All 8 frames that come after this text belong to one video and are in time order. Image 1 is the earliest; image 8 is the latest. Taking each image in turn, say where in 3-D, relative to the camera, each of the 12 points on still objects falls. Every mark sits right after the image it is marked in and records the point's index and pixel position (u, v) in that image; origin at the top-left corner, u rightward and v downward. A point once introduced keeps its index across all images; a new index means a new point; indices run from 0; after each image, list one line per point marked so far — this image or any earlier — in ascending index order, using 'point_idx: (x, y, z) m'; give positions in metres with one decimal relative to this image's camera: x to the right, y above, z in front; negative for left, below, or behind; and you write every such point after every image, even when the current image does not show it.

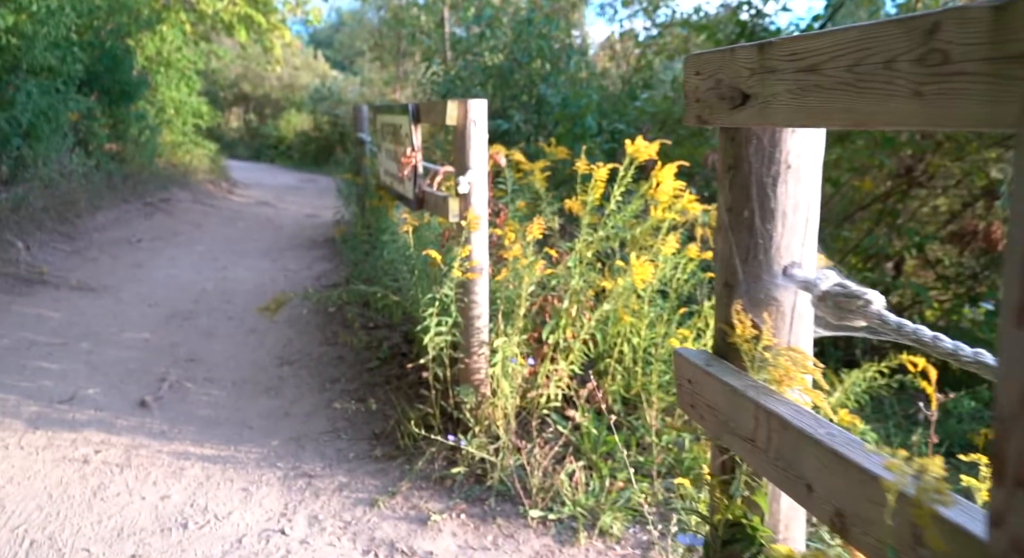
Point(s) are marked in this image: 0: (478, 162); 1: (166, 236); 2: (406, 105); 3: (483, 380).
0: (-0.2, +0.5, +3.6) m
1: (-4.1, +0.5, +9.1) m
2: (-0.6, +1.0, +4.3) m
3: (-0.1, -0.5, +3.7) m
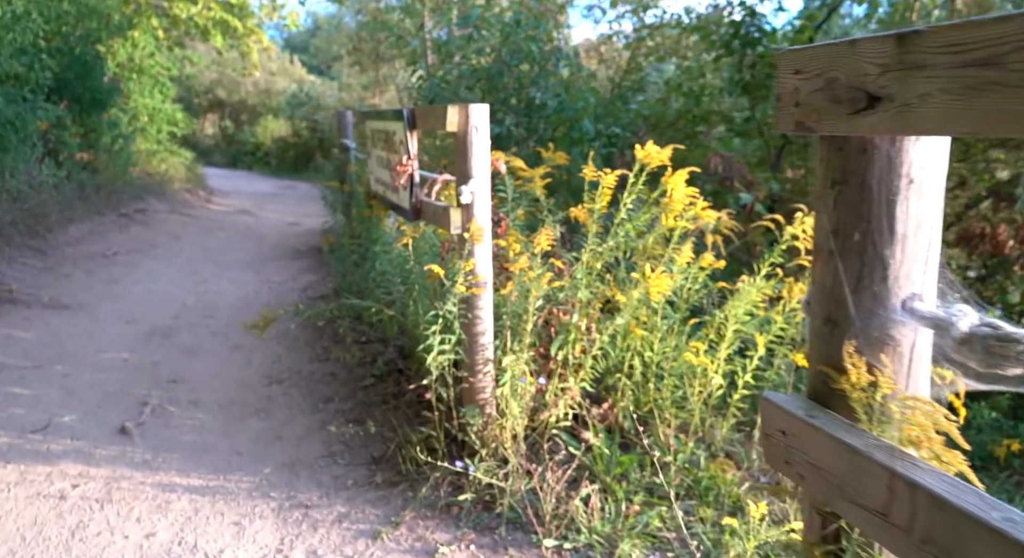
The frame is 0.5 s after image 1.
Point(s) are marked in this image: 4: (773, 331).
0: (-0.1, +0.5, +3.4) m
1: (-4.2, +0.3, +8.8) m
2: (-0.6, +0.9, +4.1) m
3: (-0.1, -0.5, +3.5) m
4: (+1.2, -0.2, +3.6) m
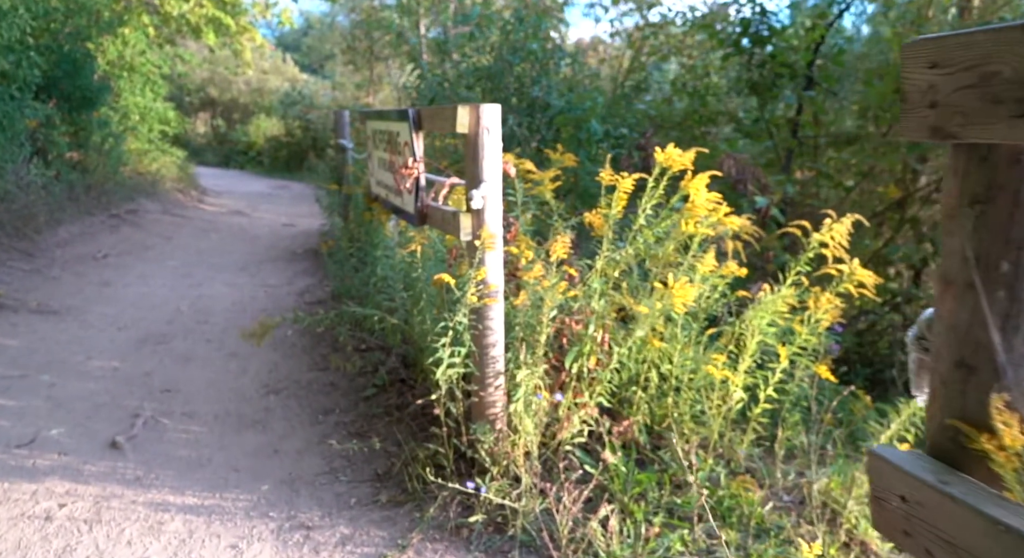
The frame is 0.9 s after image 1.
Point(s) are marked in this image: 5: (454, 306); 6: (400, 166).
0: (-0.1, +0.4, +3.3) m
1: (-4.2, +0.3, +8.6) m
2: (-0.5, +0.8, +3.9) m
3: (-0.1, -0.6, +3.3) m
4: (+1.2, -0.3, +3.4) m
5: (-0.2, -0.1, +3.4) m
6: (-0.6, +0.6, +4.1) m
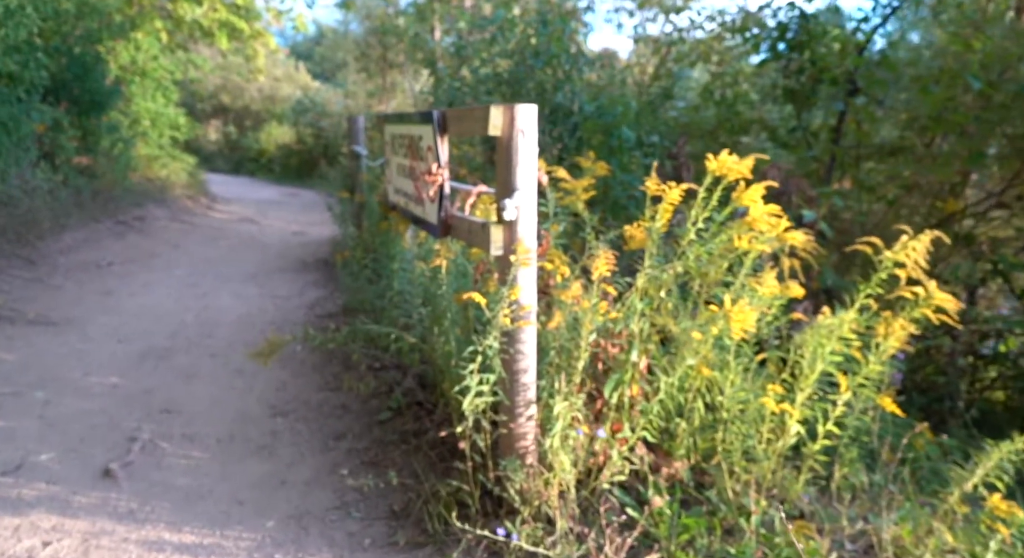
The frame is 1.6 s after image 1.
0: (+0.1, +0.4, +2.9) m
1: (-4.0, +0.2, +8.4) m
2: (-0.4, +0.8, +3.6) m
3: (+0.1, -0.7, +3.0) m
4: (+1.4, -0.4, +3.1) m
5: (-0.1, -0.2, +3.1) m
6: (-0.4, +0.5, +3.8) m
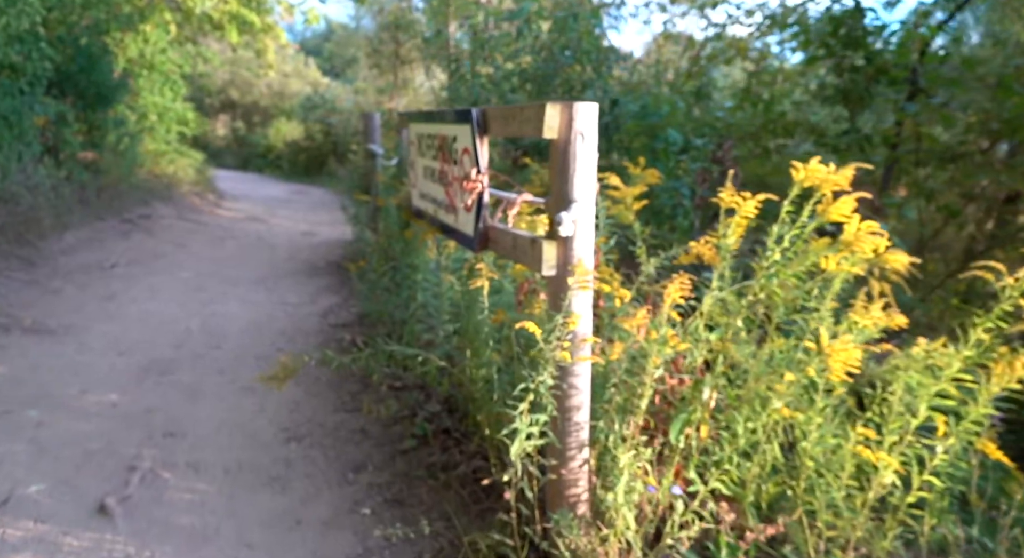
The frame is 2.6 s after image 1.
0: (+0.2, +0.3, +2.5) m
1: (-3.8, +0.2, +8.0) m
2: (-0.2, +0.7, +3.2) m
3: (+0.2, -0.7, +2.6) m
4: (+1.5, -0.5, +2.7) m
5: (+0.1, -0.3, +2.7) m
6: (-0.2, +0.4, +3.4) m
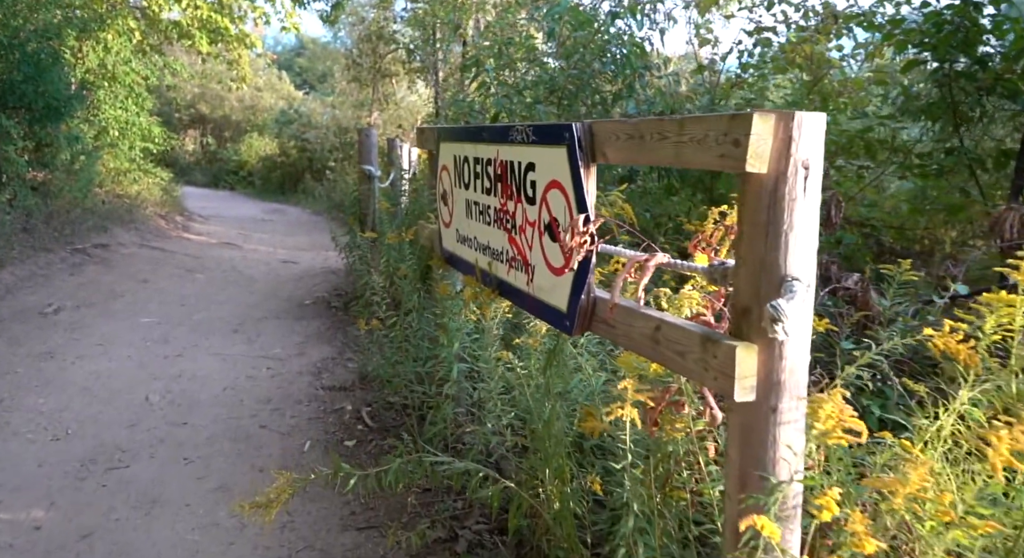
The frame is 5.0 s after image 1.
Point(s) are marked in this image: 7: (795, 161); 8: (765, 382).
0: (+0.6, 0.0, +1.5) m
1: (-3.6, -0.2, +6.8) m
2: (+0.1, +0.4, +2.2) m
3: (+0.6, -1.0, +1.5) m
4: (+1.9, -0.7, +1.7) m
5: (+0.4, -0.5, +1.6) m
6: (+0.1, +0.2, +2.3) m
7: (+0.5, +0.2, +1.5) m
8: (+0.5, -0.2, +1.5) m
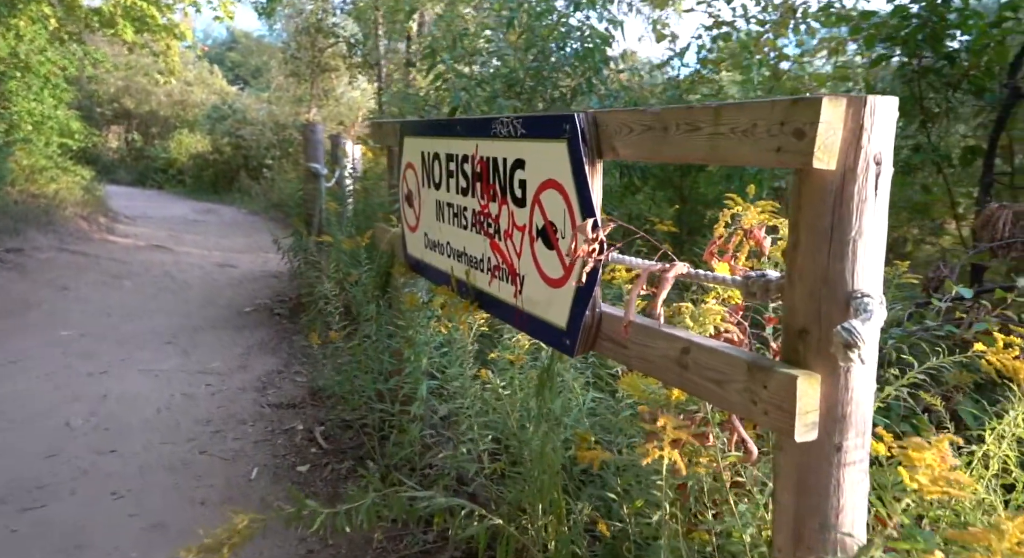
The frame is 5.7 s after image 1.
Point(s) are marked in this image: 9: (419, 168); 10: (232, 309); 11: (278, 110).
0: (+0.6, 0.0, +1.3) m
1: (-4.0, -0.2, +6.2) m
2: (+0.1, +0.4, +1.9) m
3: (+0.6, -1.0, +1.3) m
4: (+1.9, -0.7, +1.5) m
5: (+0.4, -0.6, +1.4) m
6: (0.0, +0.1, +2.1) m
7: (+0.6, +0.2, +1.2) m
8: (+0.5, -0.2, +1.3) m
9: (-0.3, +0.4, +2.8) m
10: (-2.4, -0.2, +6.6) m
11: (-5.5, +4.0, +18.6) m
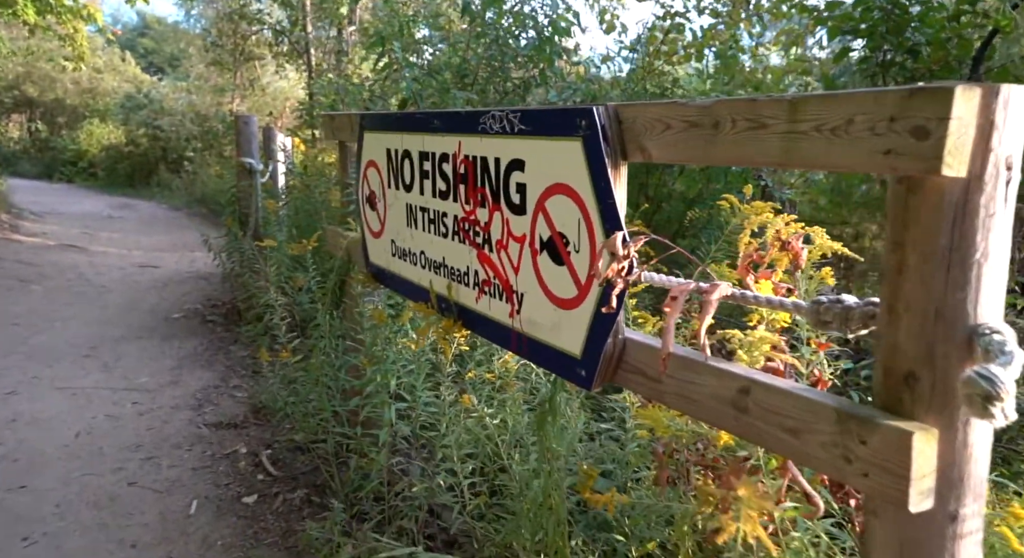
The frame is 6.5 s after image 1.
0: (+0.7, 0.0, +1.1) m
1: (-4.3, -0.3, +5.6) m
2: (+0.1, +0.4, +1.6) m
3: (+0.7, -1.1, +1.1) m
4: (+1.9, -0.7, +1.4) m
5: (+0.5, -0.6, +1.1) m
6: (0.0, +0.1, +1.8) m
7: (+0.6, +0.2, +1.0) m
8: (+0.6, -0.3, +1.1) m
9: (-0.4, +0.4, +2.5) m
10: (-2.7, -0.3, +6.1) m
11: (-7.0, +4.0, +17.7) m
